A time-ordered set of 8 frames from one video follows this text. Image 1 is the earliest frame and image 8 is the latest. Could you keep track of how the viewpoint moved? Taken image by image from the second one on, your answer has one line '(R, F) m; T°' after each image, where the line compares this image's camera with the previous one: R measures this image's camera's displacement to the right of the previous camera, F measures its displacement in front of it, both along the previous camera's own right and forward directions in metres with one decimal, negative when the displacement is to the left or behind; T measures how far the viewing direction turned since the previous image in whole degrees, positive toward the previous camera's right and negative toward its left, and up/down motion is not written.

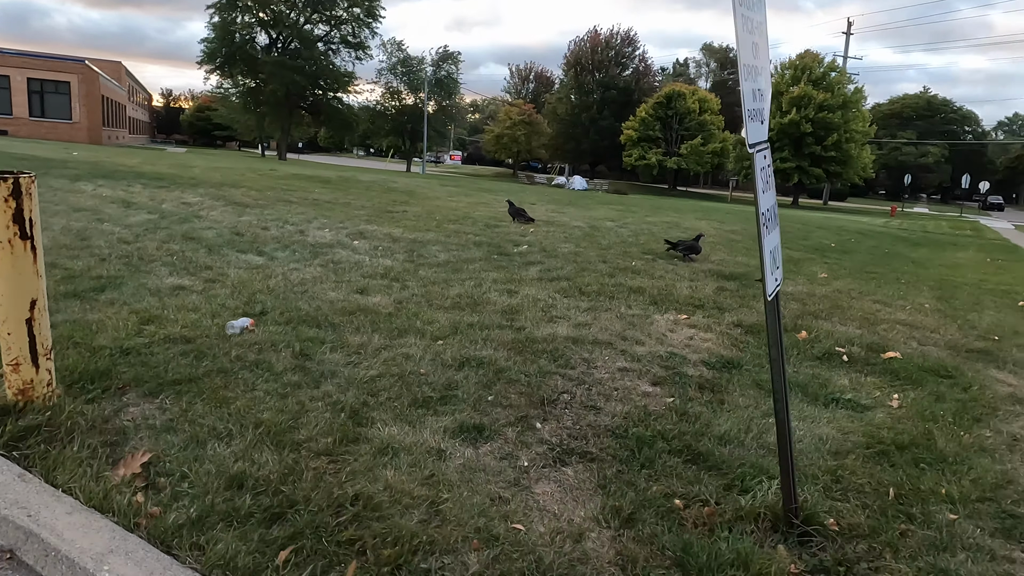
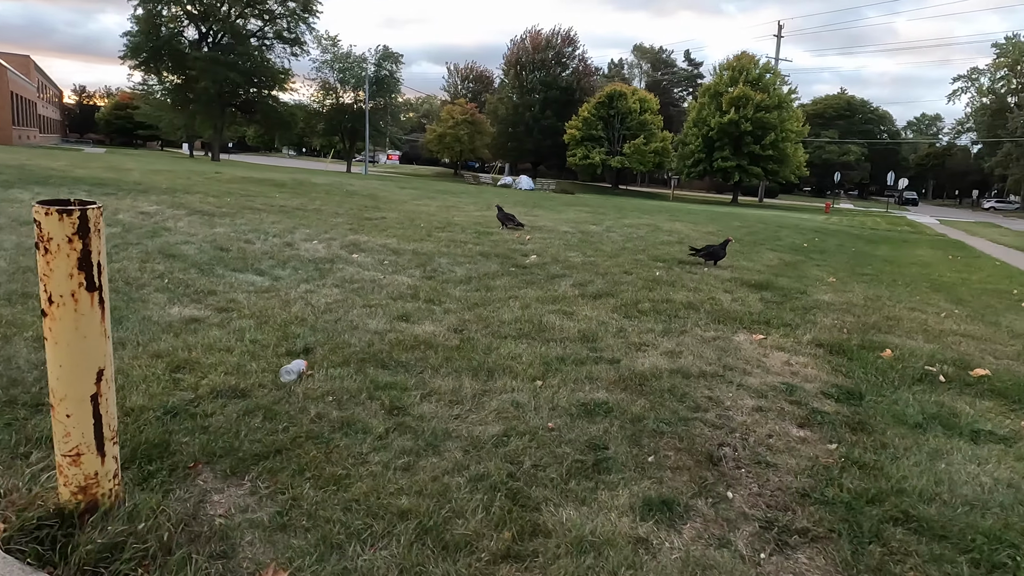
(-0.9, +0.6) m; +6°
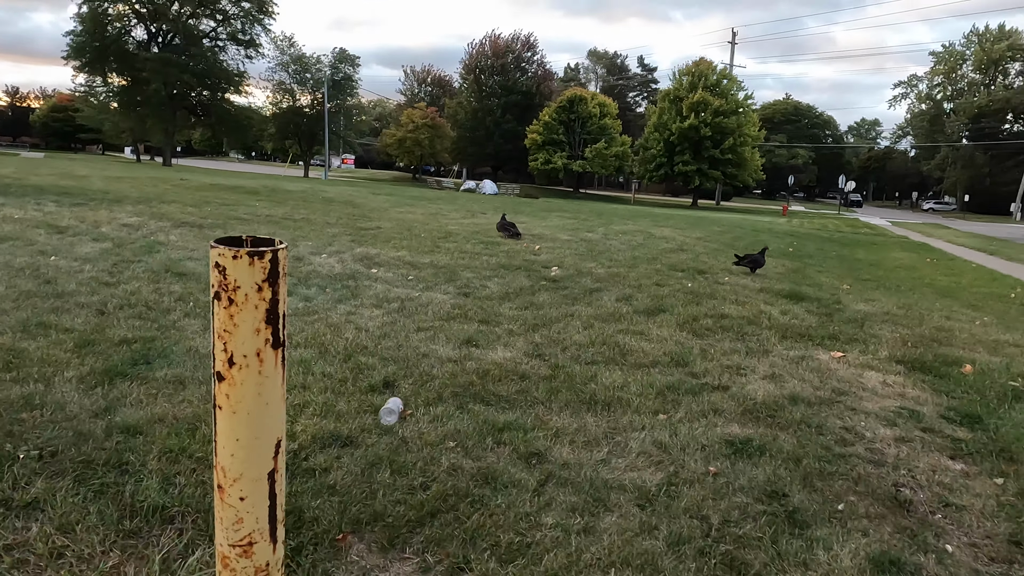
(-0.8, +0.3) m; +4°
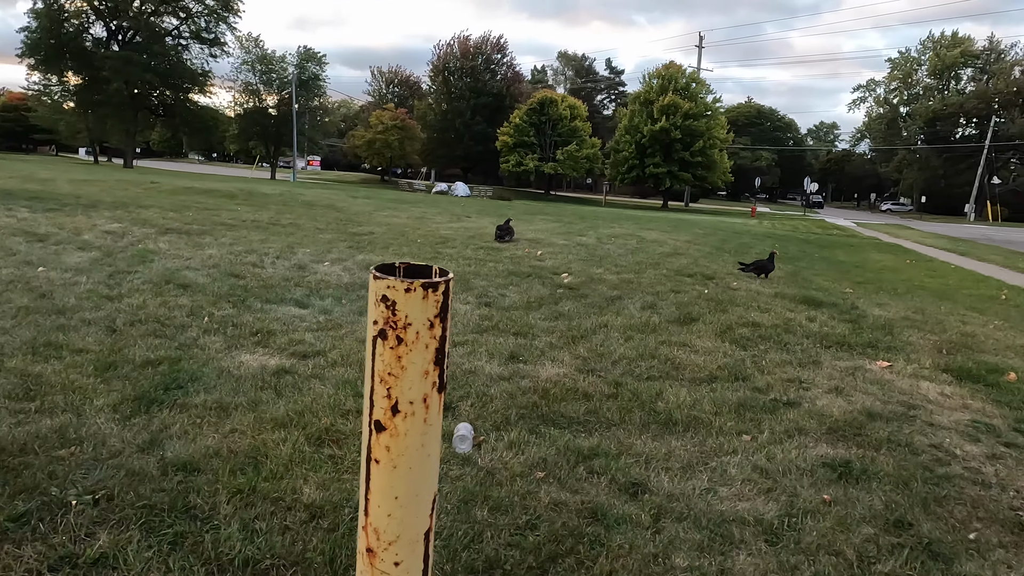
(-0.5, +0.2) m; +3°
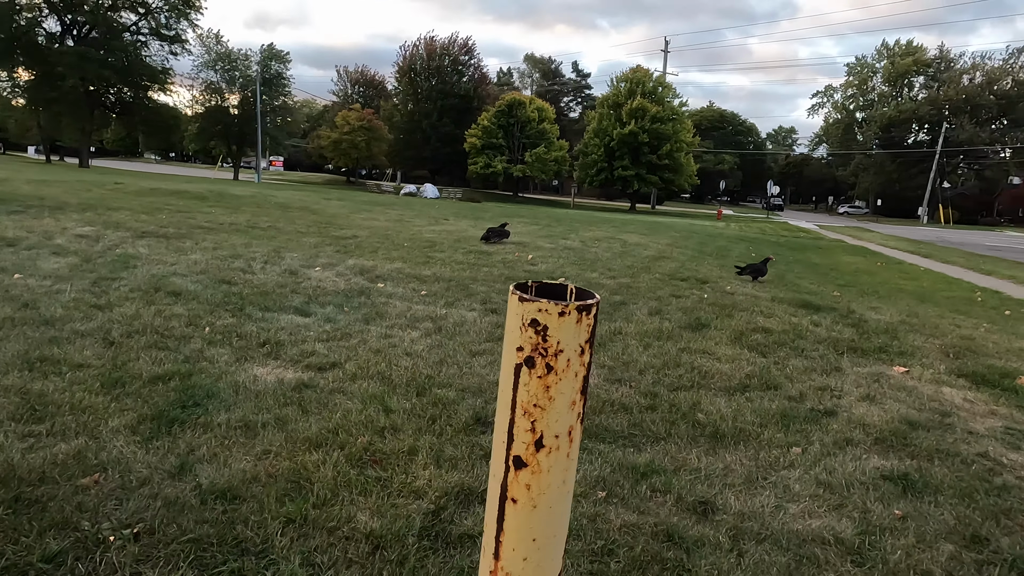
(-0.4, +0.1) m; +3°
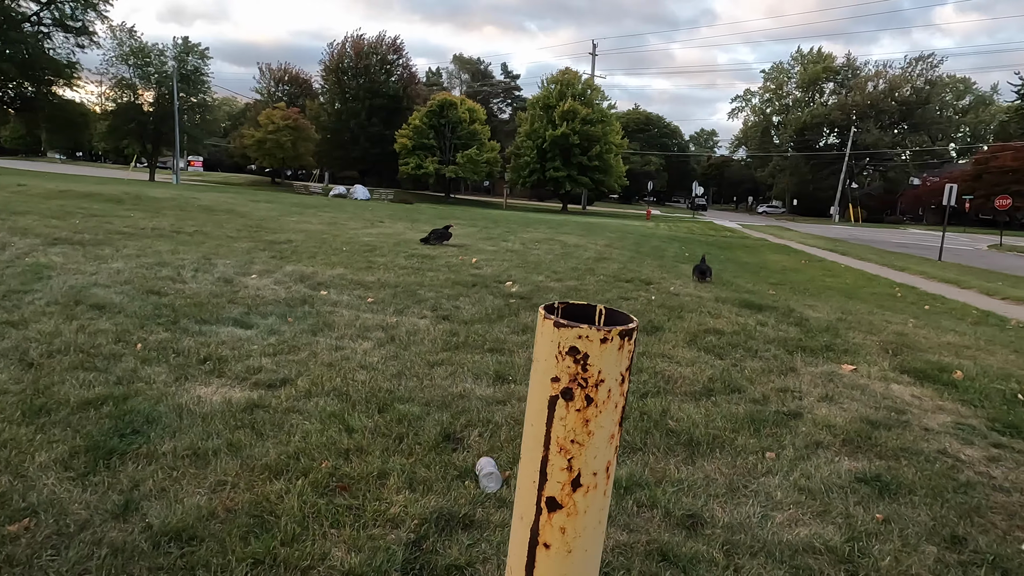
(-0.2, +0.1) m; +6°
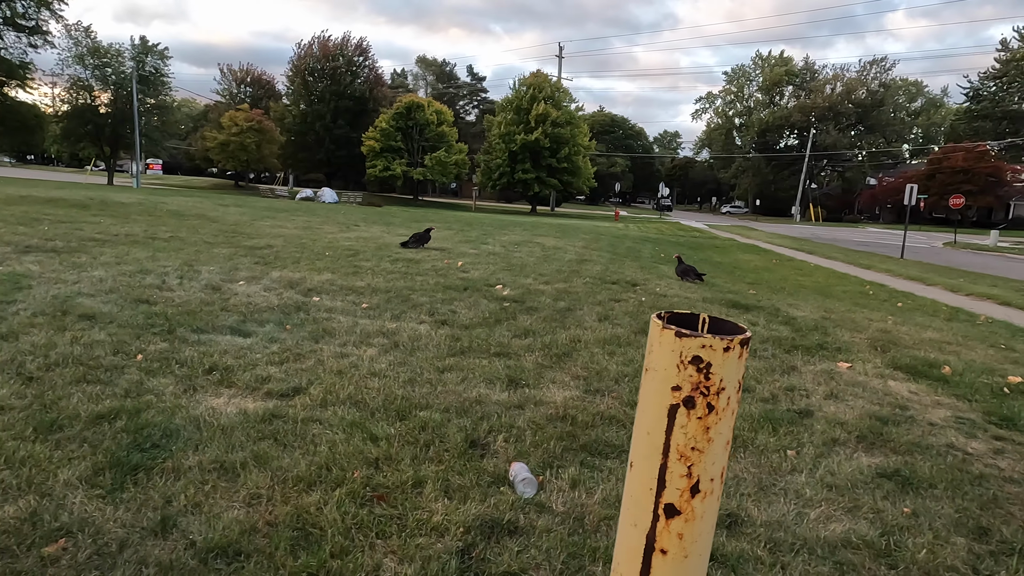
(-0.3, 0.0) m; +3°
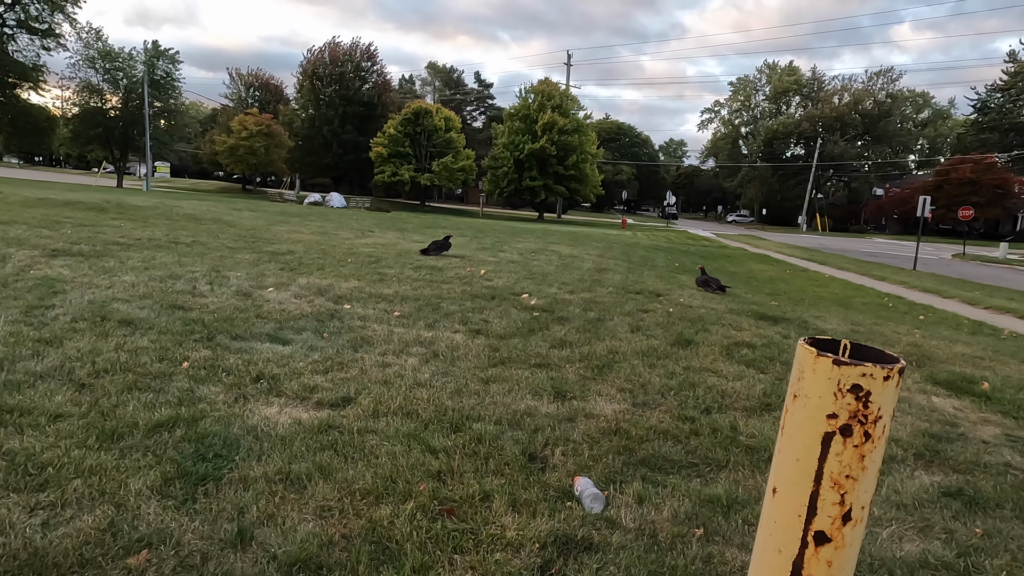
(-0.3, 0.0) m; 0°
